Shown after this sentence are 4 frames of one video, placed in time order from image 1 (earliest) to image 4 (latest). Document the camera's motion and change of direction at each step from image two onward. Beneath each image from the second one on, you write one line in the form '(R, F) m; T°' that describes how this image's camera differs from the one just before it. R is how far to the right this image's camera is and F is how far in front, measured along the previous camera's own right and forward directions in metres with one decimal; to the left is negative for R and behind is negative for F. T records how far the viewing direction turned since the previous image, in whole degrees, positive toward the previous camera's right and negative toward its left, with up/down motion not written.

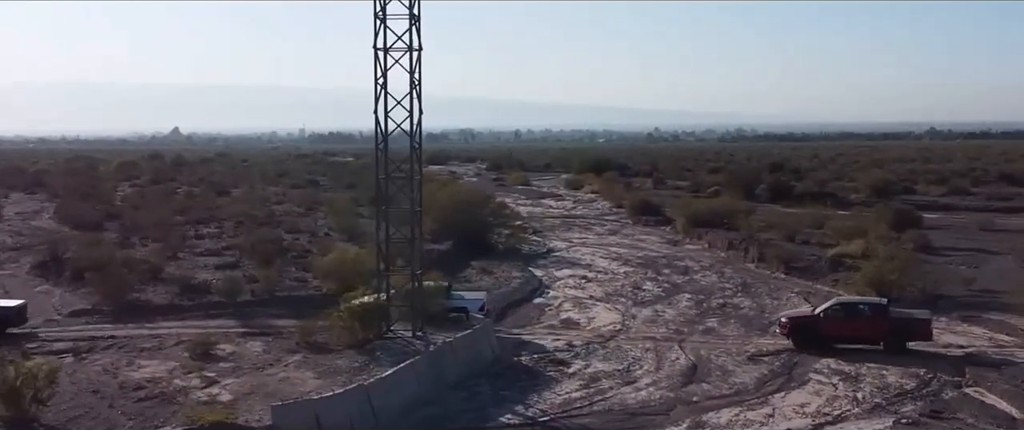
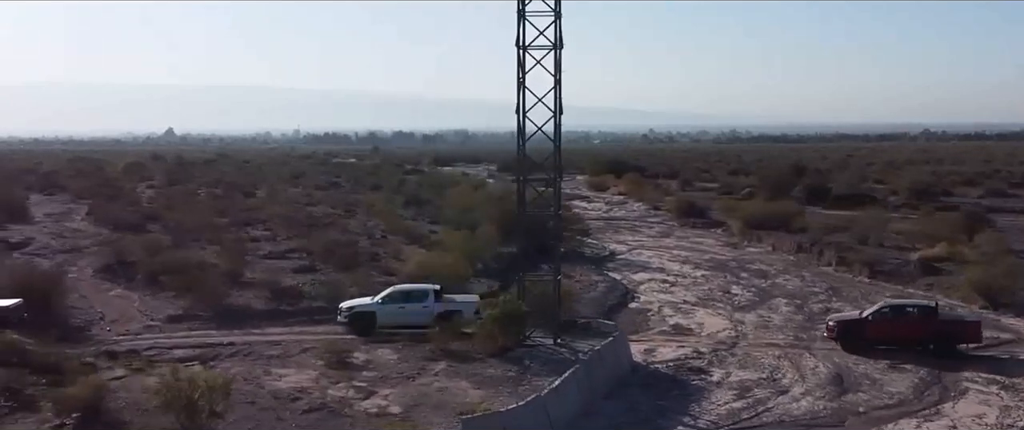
(-3.2, +0.8) m; 0°
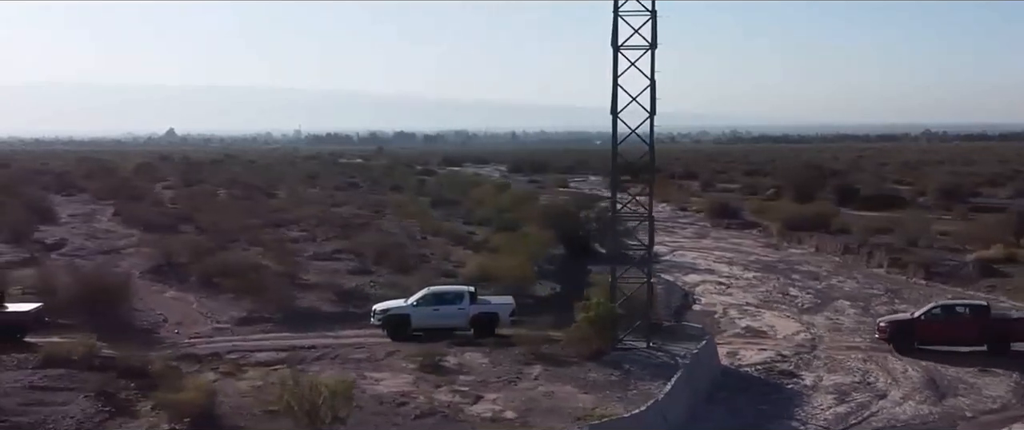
(-1.9, +0.2) m; 0°
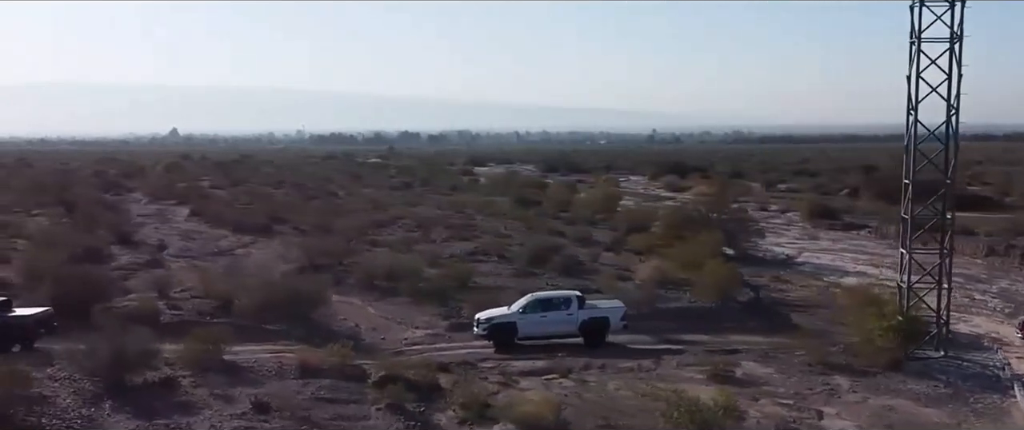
(-5.7, +1.2) m; 0°
